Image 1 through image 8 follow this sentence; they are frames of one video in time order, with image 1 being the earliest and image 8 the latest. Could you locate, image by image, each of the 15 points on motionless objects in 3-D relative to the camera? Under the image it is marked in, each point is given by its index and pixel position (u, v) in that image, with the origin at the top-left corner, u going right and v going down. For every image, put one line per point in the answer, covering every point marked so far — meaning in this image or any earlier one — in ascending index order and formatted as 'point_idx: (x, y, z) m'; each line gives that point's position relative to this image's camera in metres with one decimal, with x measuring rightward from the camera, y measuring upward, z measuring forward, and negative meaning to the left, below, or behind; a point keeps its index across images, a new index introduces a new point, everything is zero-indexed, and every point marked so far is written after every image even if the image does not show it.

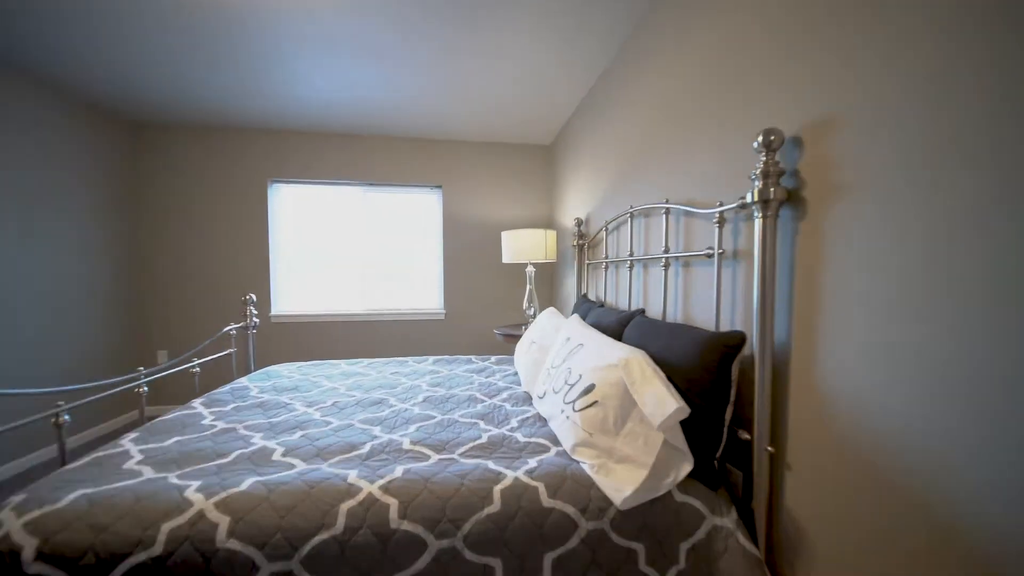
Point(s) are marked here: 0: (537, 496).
0: (+0.1, -0.5, +0.9) m
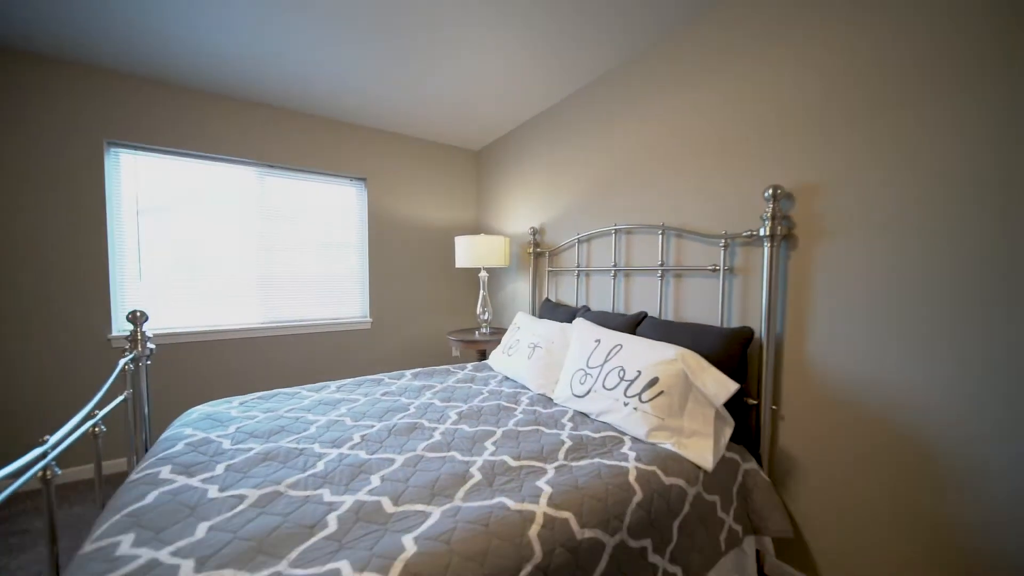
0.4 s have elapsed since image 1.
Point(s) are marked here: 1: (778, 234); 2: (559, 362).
0: (+0.4, -0.6, +1.1) m
1: (+1.0, +0.2, +1.4) m
2: (+0.2, -0.4, +1.8) m
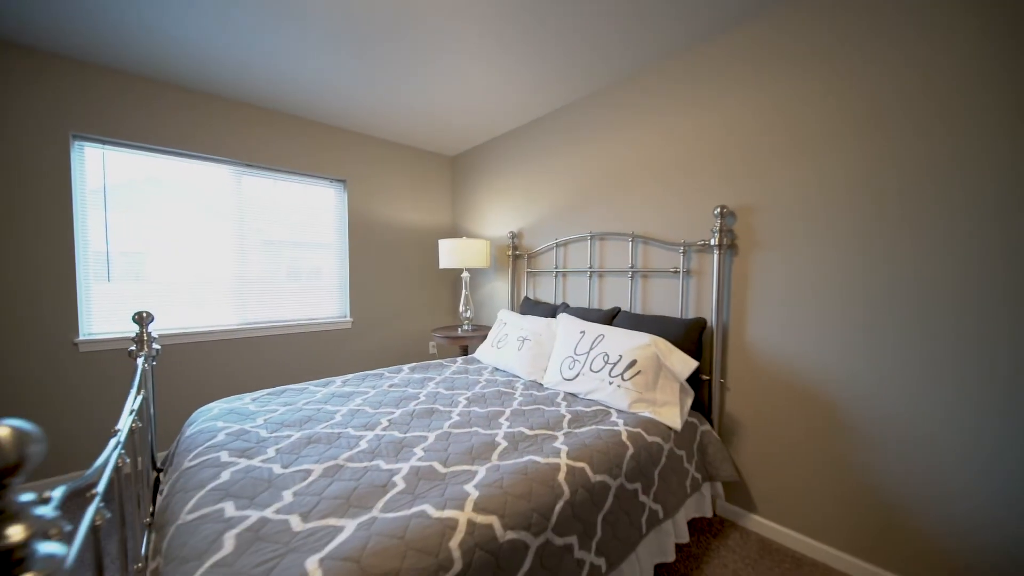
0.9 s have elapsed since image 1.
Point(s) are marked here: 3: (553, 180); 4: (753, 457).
0: (+0.5, -0.6, +1.4) m
1: (+1.0, +0.2, +1.7) m
2: (+0.2, -0.4, +2.0) m
3: (+0.3, +0.8, +2.6) m
4: (+1.1, -0.8, +1.7) m
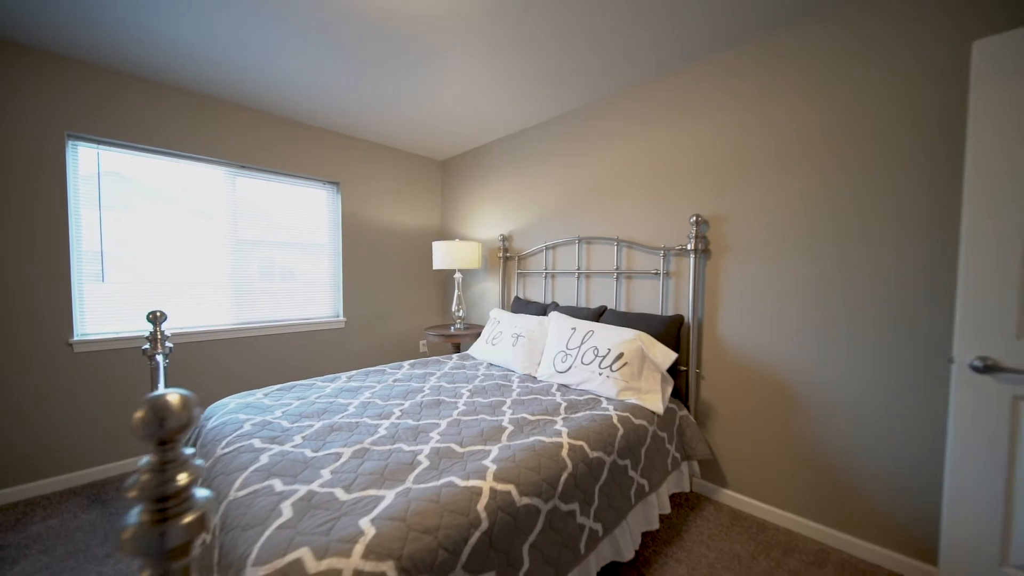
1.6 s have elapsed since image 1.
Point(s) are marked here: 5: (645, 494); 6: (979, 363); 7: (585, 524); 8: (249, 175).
0: (+0.5, -0.6, +1.5) m
1: (+1.0, +0.2, +1.9) m
2: (+0.2, -0.4, +2.2) m
3: (+0.2, +0.8, +2.8) m
4: (+1.1, -0.8, +1.9) m
5: (+0.5, -0.8, +1.5) m
6: (+1.6, -0.3, +1.2) m
7: (+0.2, -0.8, +1.2) m
8: (-1.9, +0.8, +2.6) m
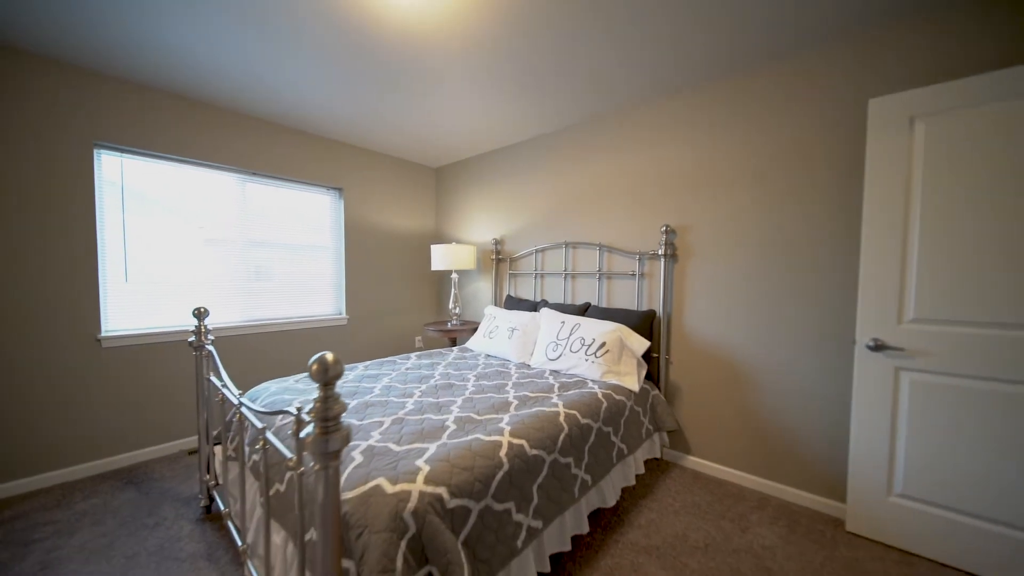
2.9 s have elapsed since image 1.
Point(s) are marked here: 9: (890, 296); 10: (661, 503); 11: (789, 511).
0: (+0.5, -0.5, +1.8) m
1: (+1.0, +0.2, +2.3) m
2: (+0.1, -0.4, +2.4) m
3: (+0.2, +0.8, +3.1) m
4: (+1.1, -0.8, +2.2) m
5: (+0.6, -0.8, +1.8) m
6: (+1.6, -0.2, +1.6) m
7: (+0.3, -0.8, +1.5) m
8: (-2.0, +0.8, +2.8) m
9: (+1.7, 0.0, +1.6) m
10: (+0.8, -1.1, +1.8) m
11: (+1.4, -1.1, +1.8) m
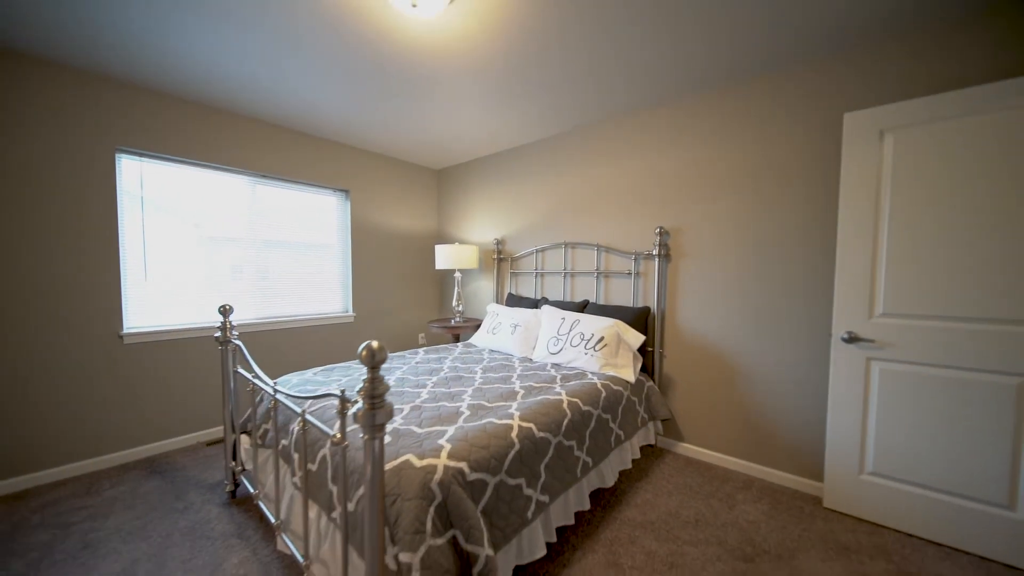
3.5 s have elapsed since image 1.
0: (+0.5, -0.5, +2.0) m
1: (+1.0, +0.2, +2.4) m
2: (+0.2, -0.3, +2.6) m
3: (+0.2, +0.8, +3.2) m
4: (+1.1, -0.8, +2.4) m
5: (+0.6, -0.8, +1.9) m
6: (+1.6, -0.2, +1.7) m
7: (+0.3, -0.8, +1.6) m
8: (-2.0, +0.8, +2.9) m
9: (+1.7, 0.0, +1.7) m
10: (+0.8, -1.1, +2.0) m
11: (+1.4, -1.1, +2.0) m
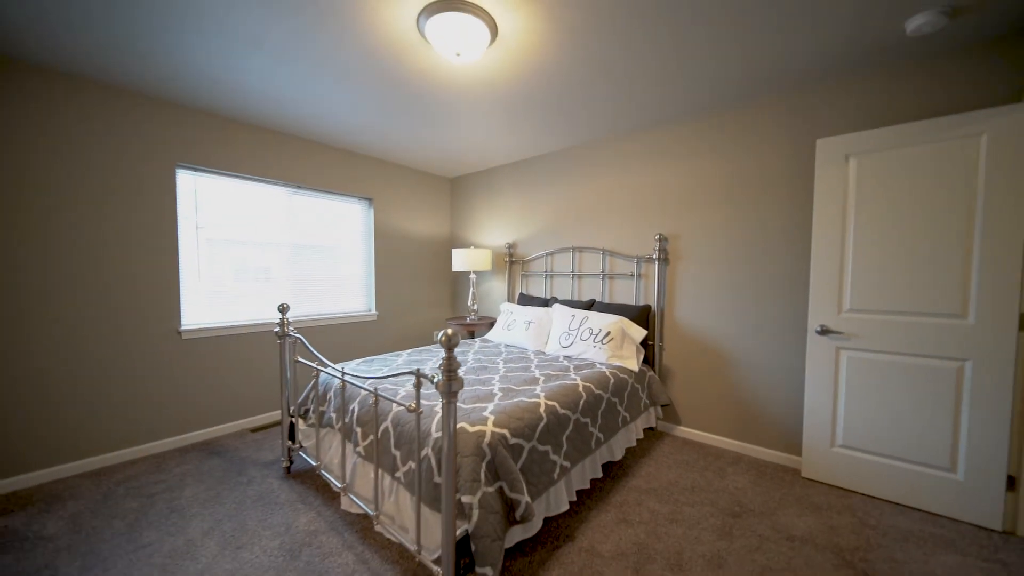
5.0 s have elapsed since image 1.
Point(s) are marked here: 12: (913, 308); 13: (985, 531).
0: (+0.7, -0.5, +2.3) m
1: (+1.1, +0.2, +2.7) m
2: (+0.3, -0.3, +2.9) m
3: (+0.3, +0.8, +3.5) m
4: (+1.3, -0.8, +2.7) m
5: (+0.7, -0.8, +2.2) m
6: (+1.8, -0.2, +2.0) m
7: (+0.4, -0.8, +1.9) m
8: (-1.9, +0.8, +3.1) m
9: (+1.8, 0.0, +2.0) m
10: (+0.9, -1.1, +2.3) m
11: (+1.6, -1.1, +2.3) m
12: (+2.0, -0.1, +1.8) m
13: (+2.2, -1.1, +1.7) m
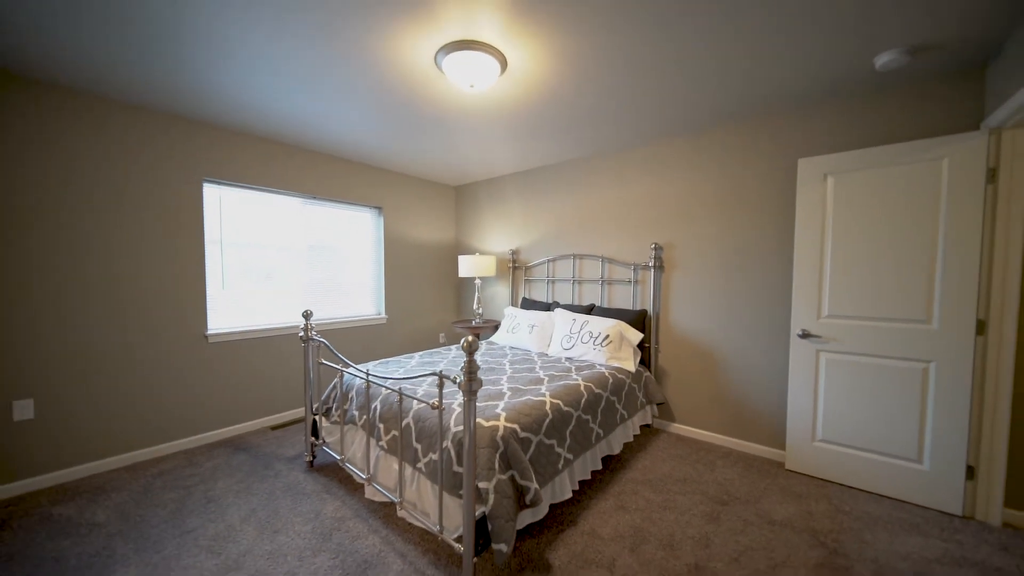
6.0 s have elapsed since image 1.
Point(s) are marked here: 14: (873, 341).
0: (+0.7, -0.6, +2.4) m
1: (+1.2, +0.2, +2.9) m
2: (+0.3, -0.4, +3.0) m
3: (+0.3, +0.7, +3.6) m
4: (+1.3, -0.8, +2.9) m
5: (+0.8, -0.9, +2.4) m
6: (+1.8, -0.3, +2.2) m
7: (+0.5, -0.8, +2.1) m
8: (-1.8, +0.8, +3.3) m
9: (+1.8, -0.1, +2.2) m
10: (+1.0, -1.1, +2.5) m
11: (+1.6, -1.2, +2.4) m
12: (+2.1, -0.1, +2.0) m
13: (+2.3, -1.2, +1.9) m
14: (+2.1, -0.3, +2.0) m
